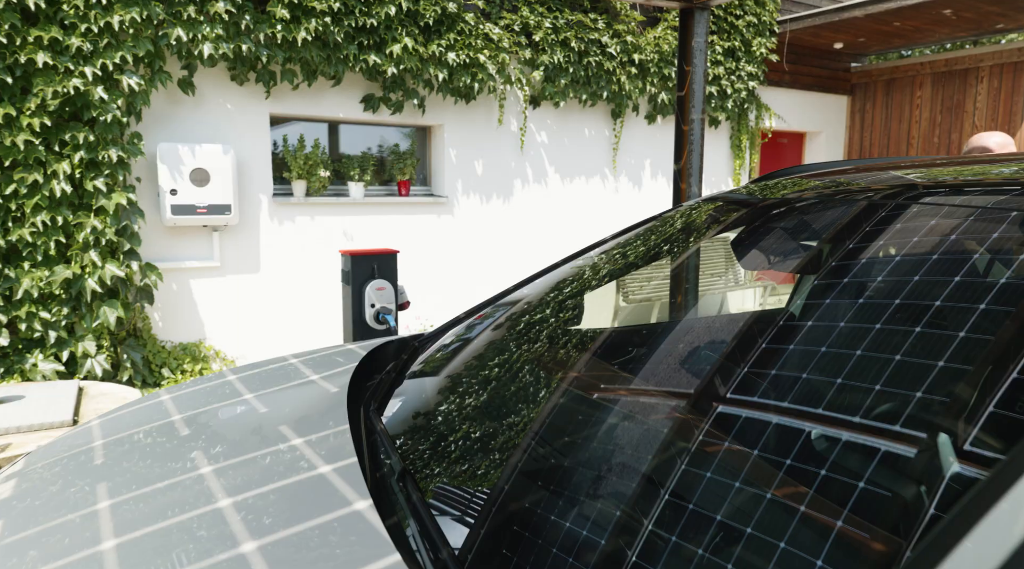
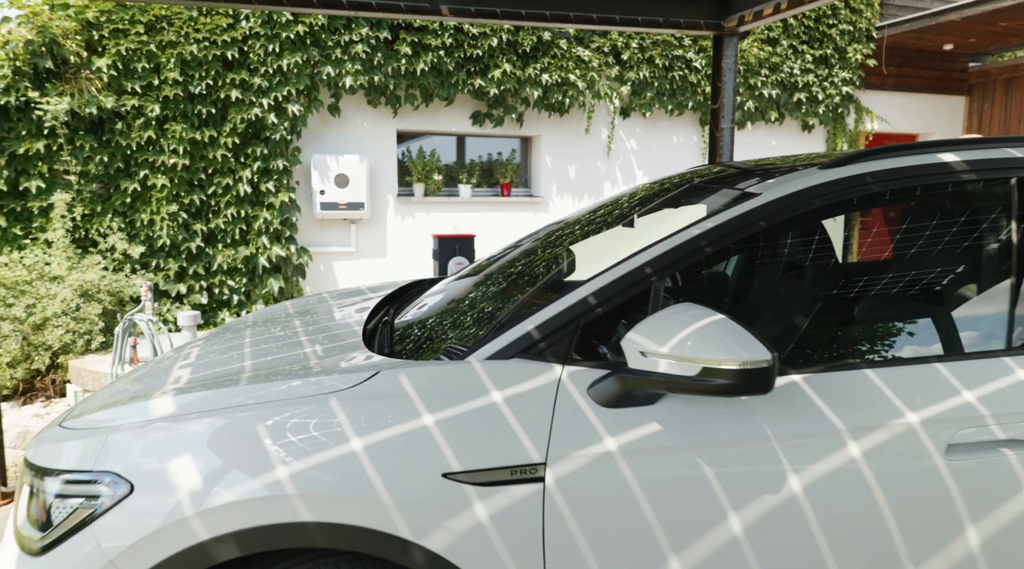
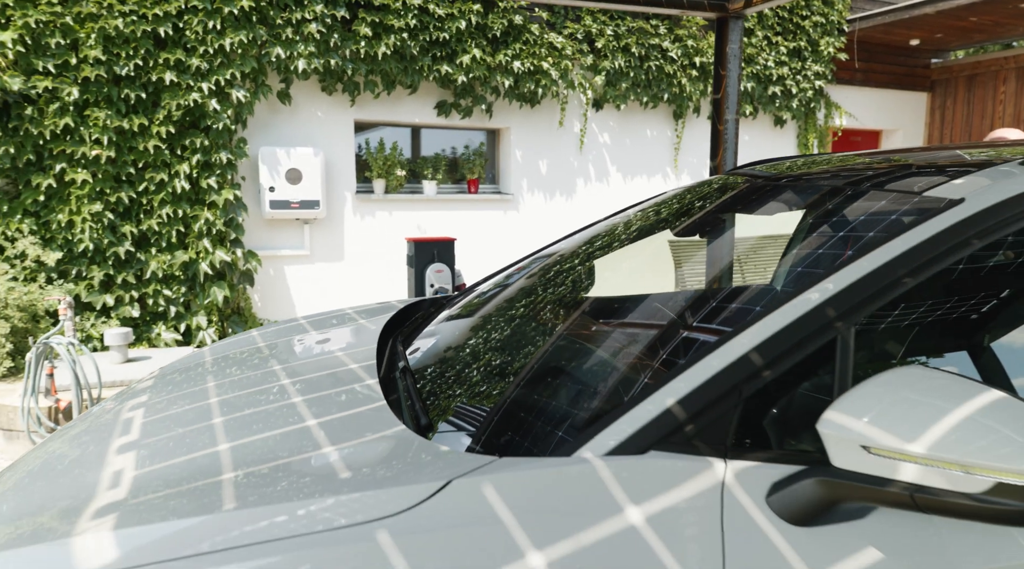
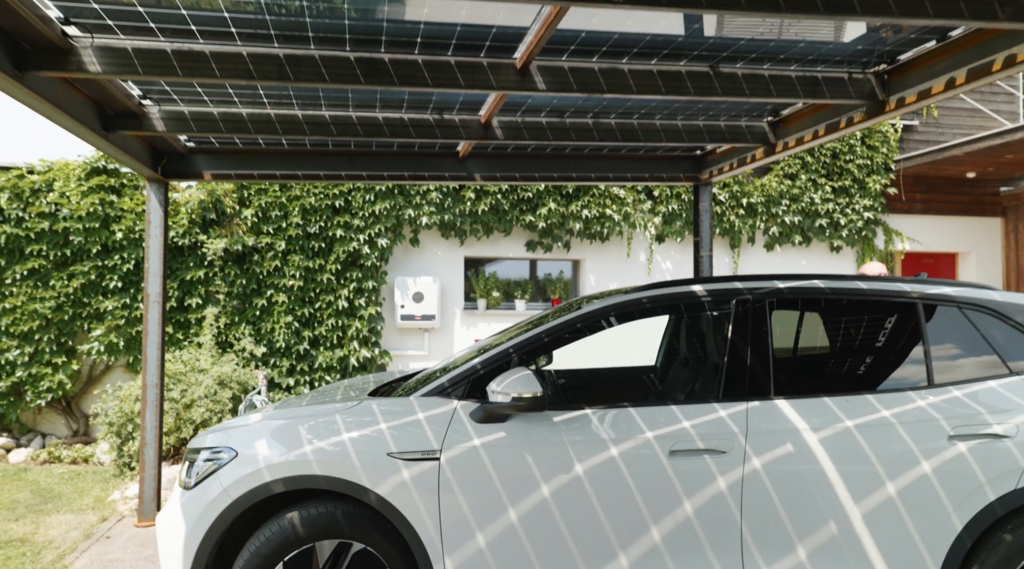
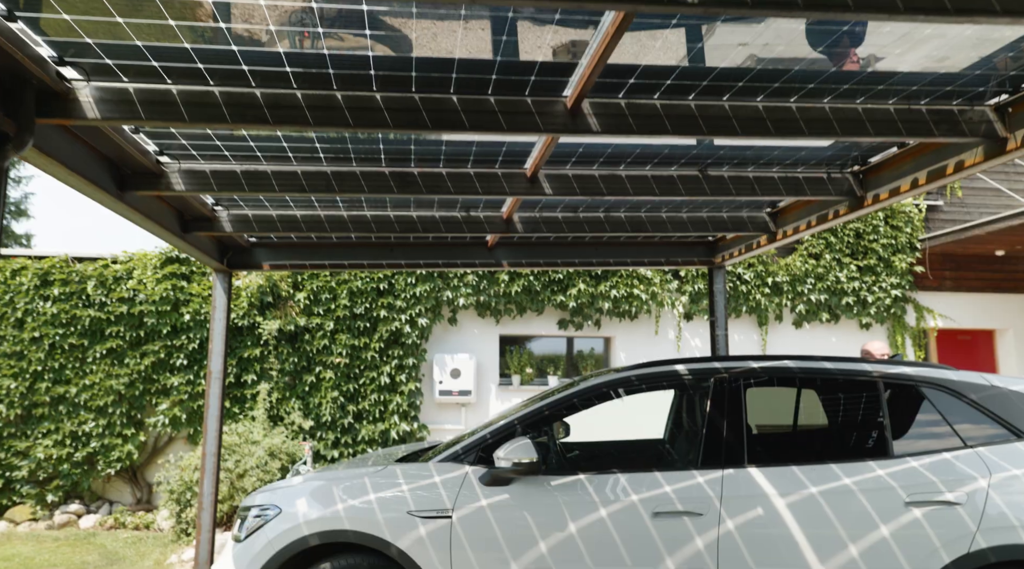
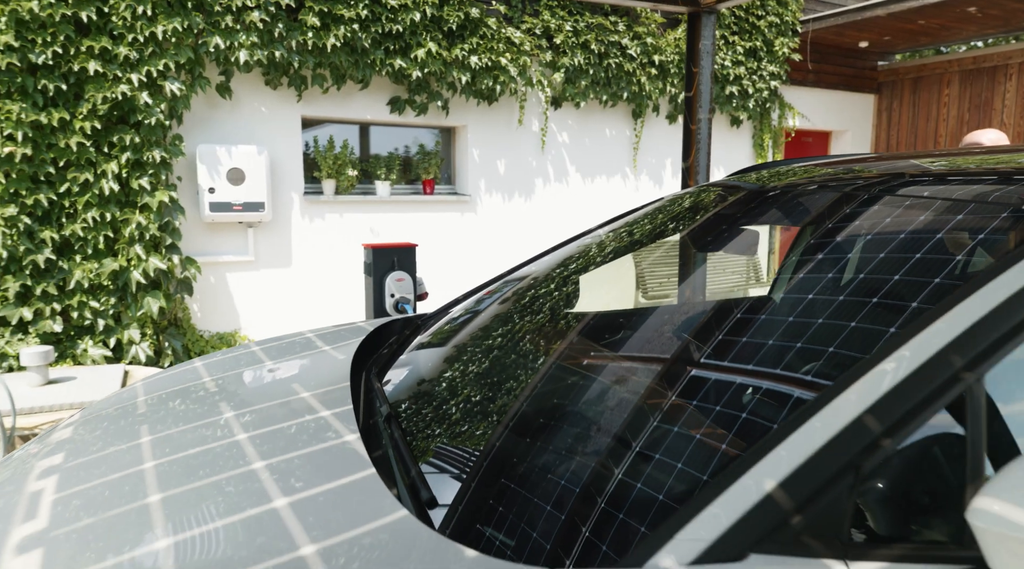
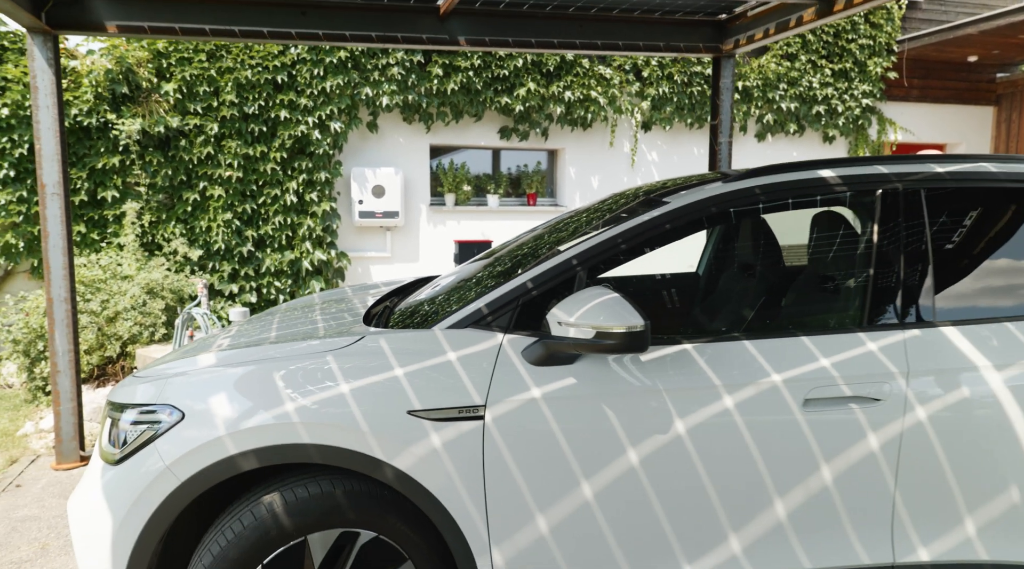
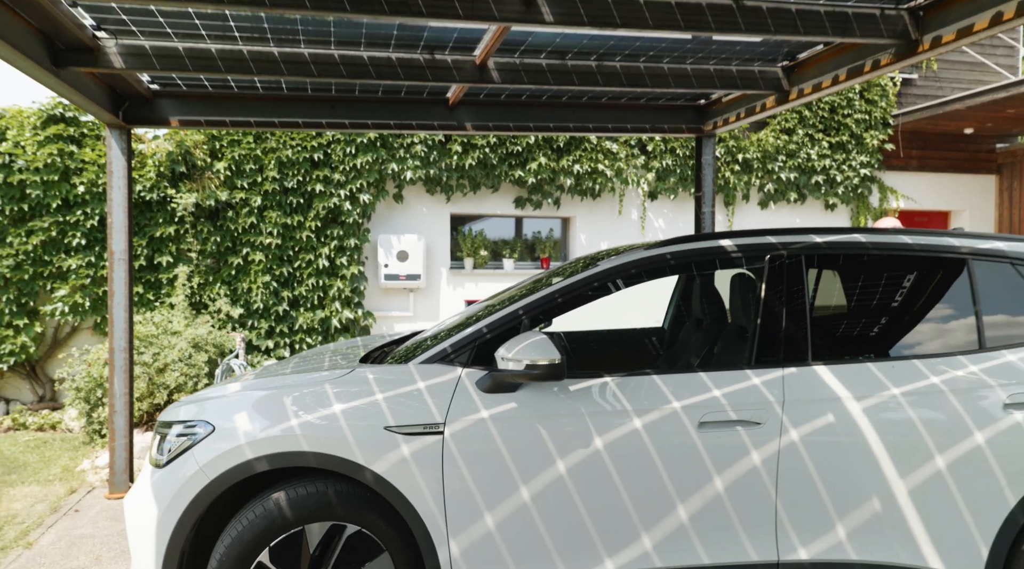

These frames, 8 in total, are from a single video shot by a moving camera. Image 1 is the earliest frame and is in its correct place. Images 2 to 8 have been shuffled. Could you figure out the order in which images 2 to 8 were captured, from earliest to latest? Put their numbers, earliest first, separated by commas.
6, 3, 2, 7, 8, 4, 5
